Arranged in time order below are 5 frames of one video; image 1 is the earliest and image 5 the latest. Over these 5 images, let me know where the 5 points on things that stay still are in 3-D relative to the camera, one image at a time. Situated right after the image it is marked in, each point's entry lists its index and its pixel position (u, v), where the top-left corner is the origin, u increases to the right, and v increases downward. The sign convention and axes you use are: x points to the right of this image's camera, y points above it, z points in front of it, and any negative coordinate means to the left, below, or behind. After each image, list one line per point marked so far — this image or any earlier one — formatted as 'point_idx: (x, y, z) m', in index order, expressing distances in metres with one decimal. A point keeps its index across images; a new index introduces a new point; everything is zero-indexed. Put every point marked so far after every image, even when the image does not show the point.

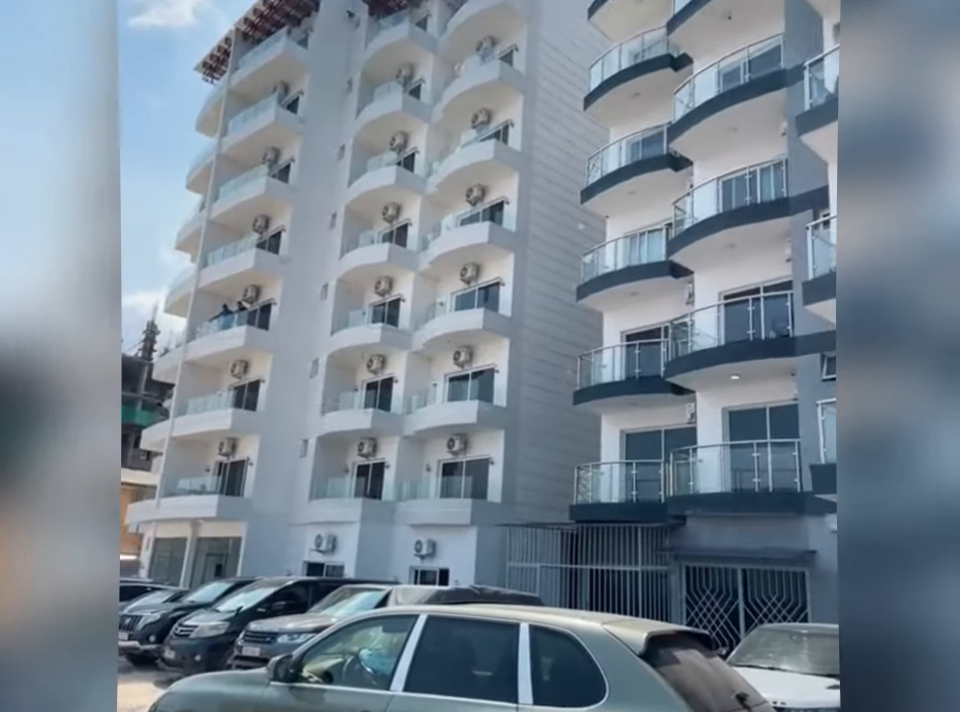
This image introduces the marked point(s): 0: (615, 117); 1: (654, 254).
0: (+3.4, +5.6, +17.8) m
1: (+3.9, +2.2, +16.0) m
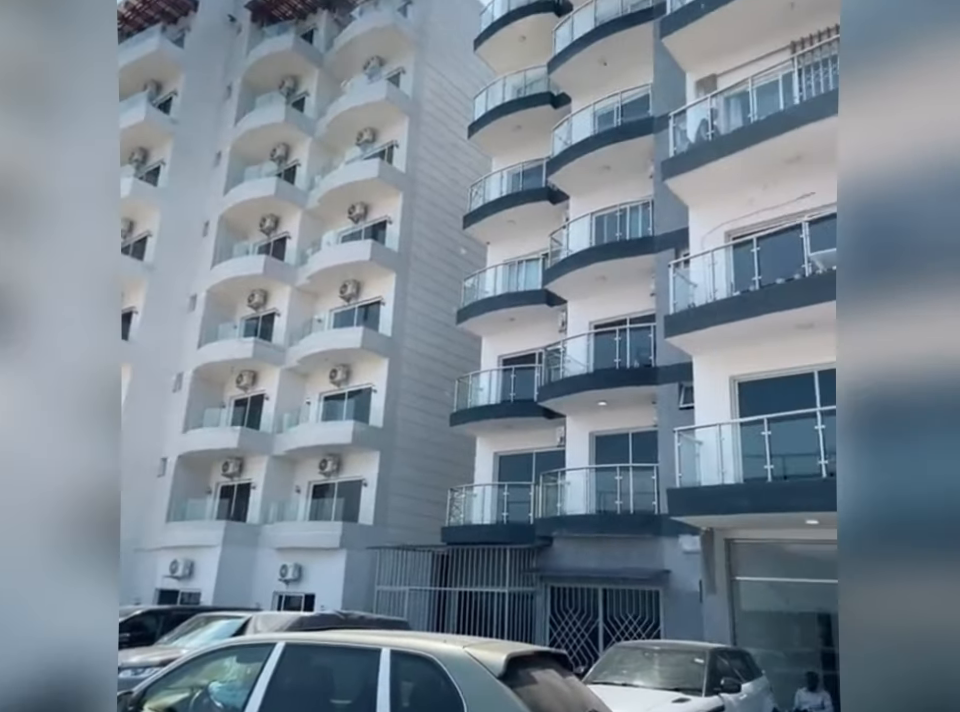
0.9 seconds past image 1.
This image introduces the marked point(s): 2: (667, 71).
0: (+0.7, +5.0, +18.4) m
1: (+1.3, +1.6, +16.6) m
2: (+3.4, +5.2, +14.1) m
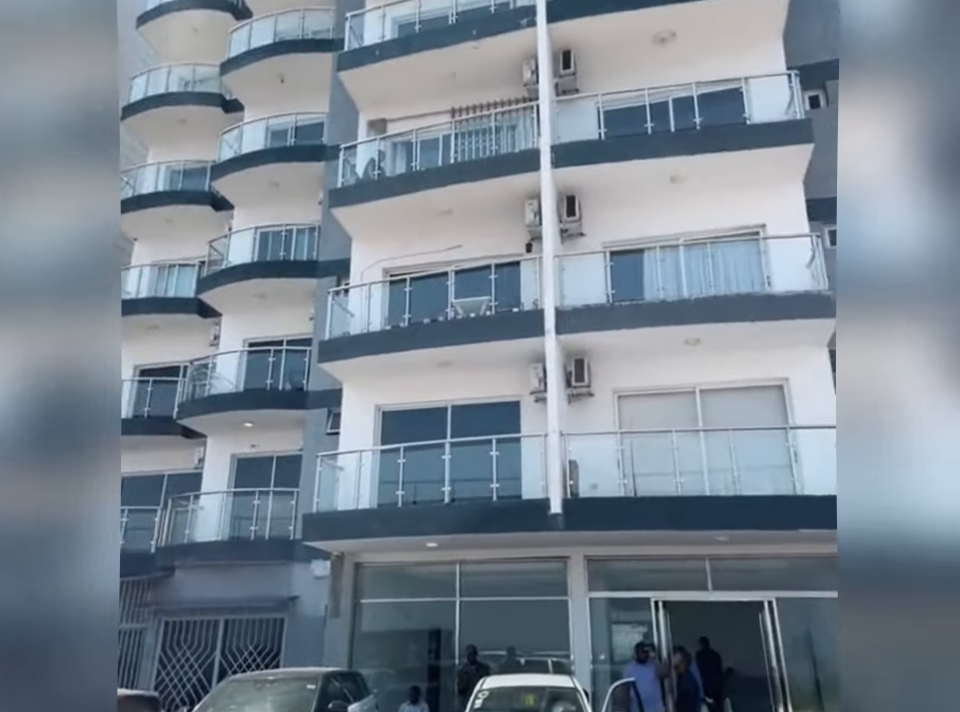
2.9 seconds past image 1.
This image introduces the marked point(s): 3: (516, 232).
0: (-7.1, +4.7, +16.9) m
1: (-5.9, +1.3, +15.4) m
2: (-2.6, +4.7, +14.5) m
3: (+0.6, +2.1, +12.9) m
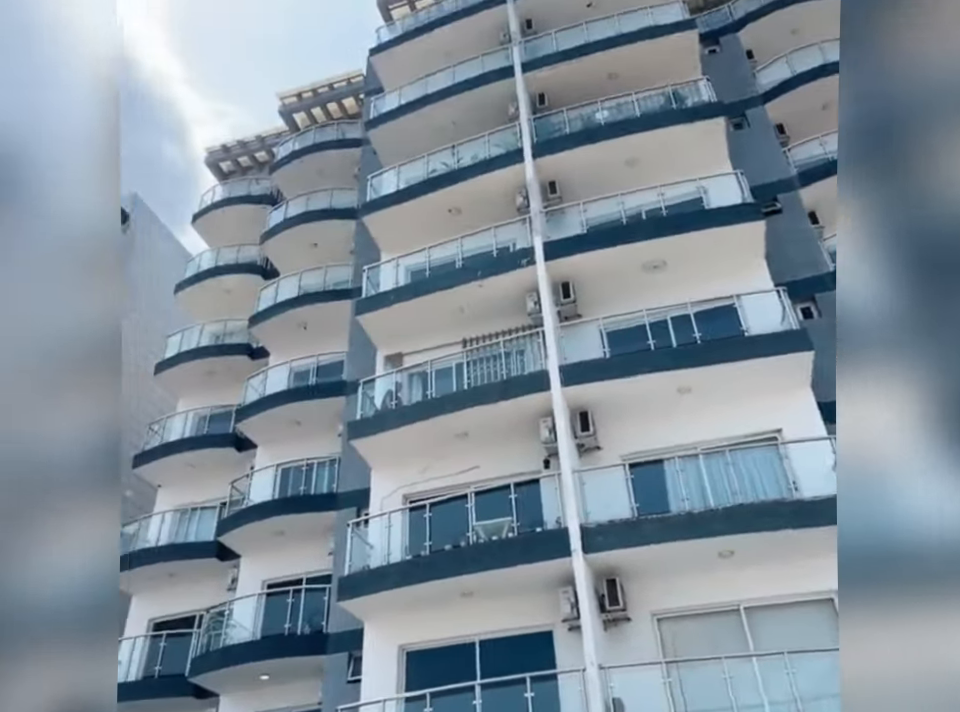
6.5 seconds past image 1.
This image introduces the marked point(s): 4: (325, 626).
0: (-6.8, -0.8, +17.8) m
1: (-5.5, -3.5, +15.3) m
2: (-2.4, +0.2, +15.4) m
3: (+0.9, -1.6, +13.0) m
4: (-2.7, -4.6, +13.2) m
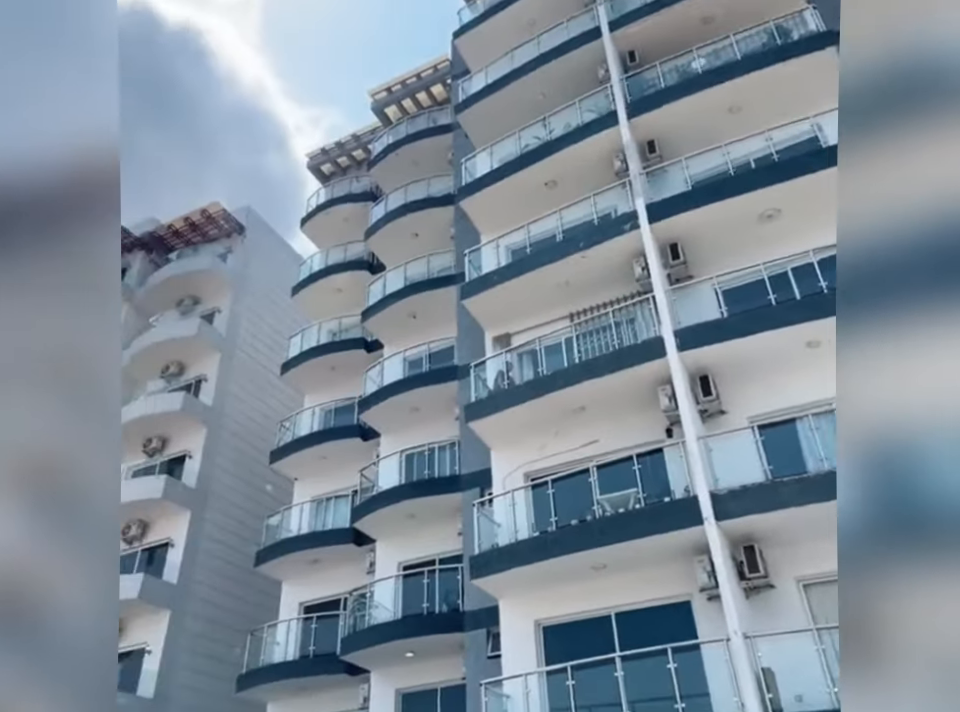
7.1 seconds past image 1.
0: (-4.0, -0.8, +18.6) m
1: (-2.9, -3.5, +16.0) m
2: (-0.2, +0.5, +15.5) m
3: (+2.8, -1.1, +12.7) m
4: (-0.3, -4.4, +13.5) m
